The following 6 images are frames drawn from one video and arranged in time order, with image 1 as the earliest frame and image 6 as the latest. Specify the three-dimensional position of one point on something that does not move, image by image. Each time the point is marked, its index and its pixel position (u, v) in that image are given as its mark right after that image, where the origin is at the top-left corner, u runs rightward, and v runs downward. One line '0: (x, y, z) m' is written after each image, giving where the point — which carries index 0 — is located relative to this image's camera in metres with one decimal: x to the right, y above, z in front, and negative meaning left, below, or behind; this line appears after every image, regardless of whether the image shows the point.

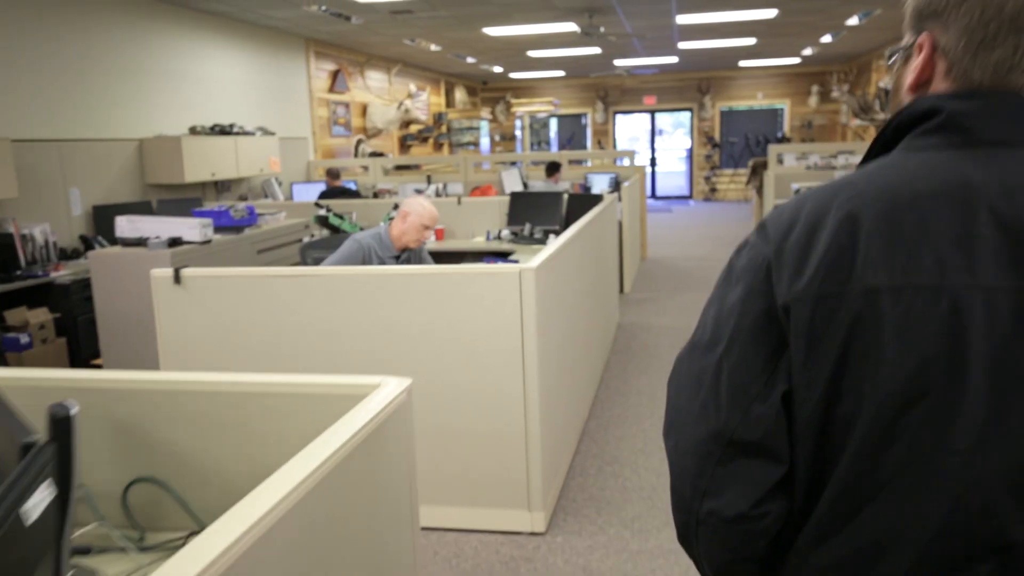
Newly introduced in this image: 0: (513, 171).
0: (0.0, +1.3, +9.0) m
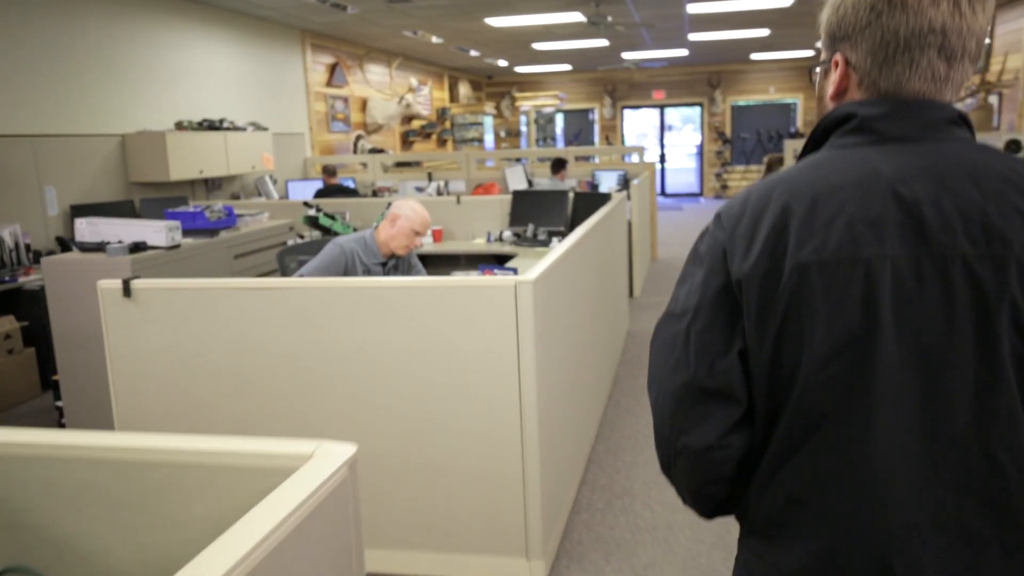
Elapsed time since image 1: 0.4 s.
0: (+0.1, +1.3, +8.6) m
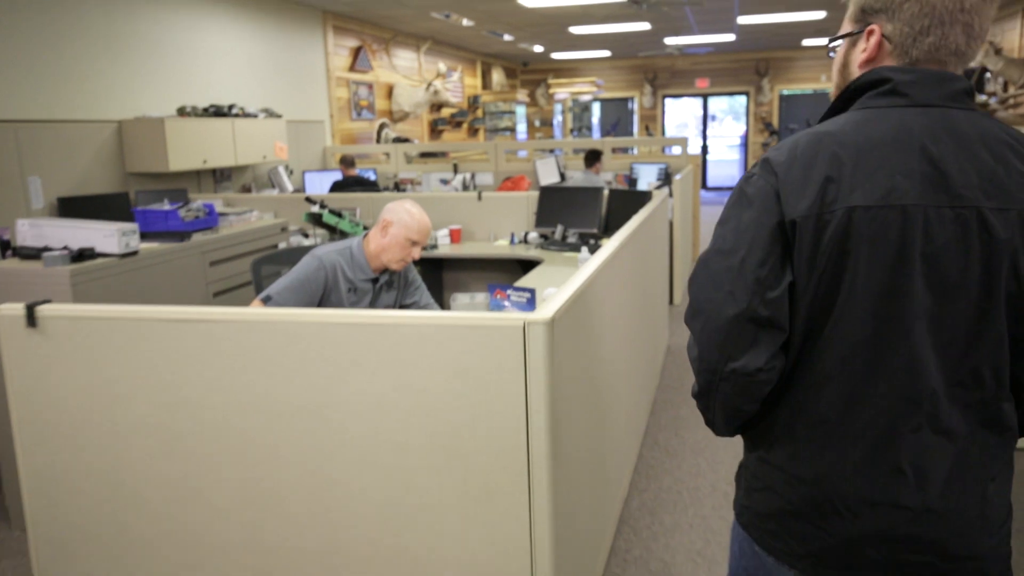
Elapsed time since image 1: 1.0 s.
0: (+0.4, +1.3, +7.9) m
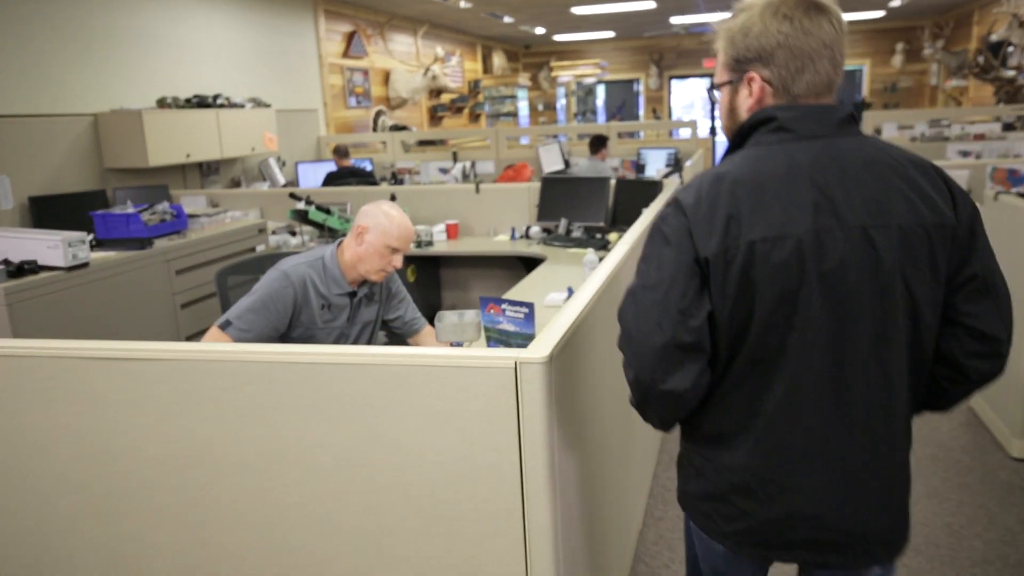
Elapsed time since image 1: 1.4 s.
0: (+0.4, +1.3, +7.5) m
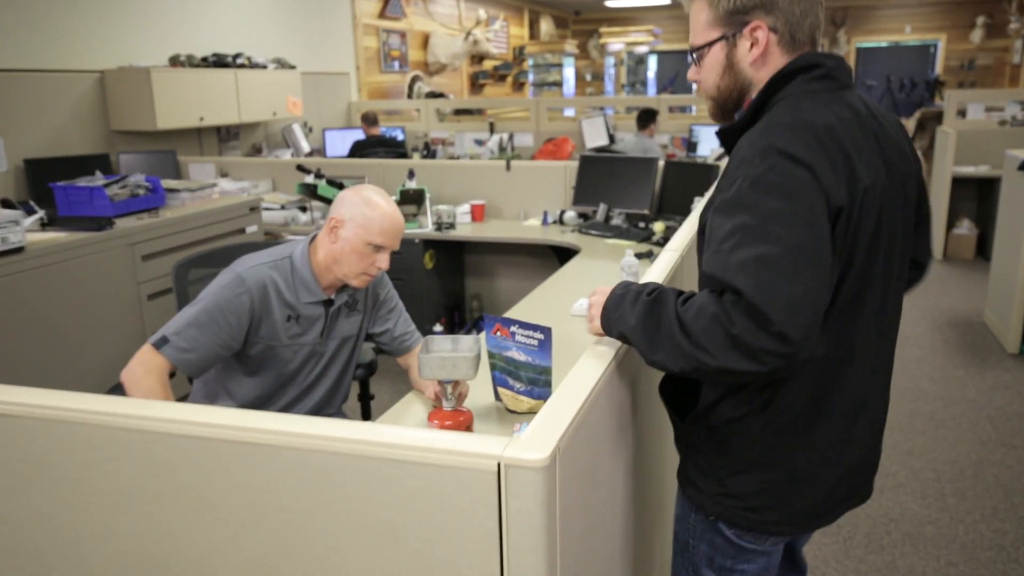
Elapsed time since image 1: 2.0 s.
0: (+0.7, +1.5, +6.9) m
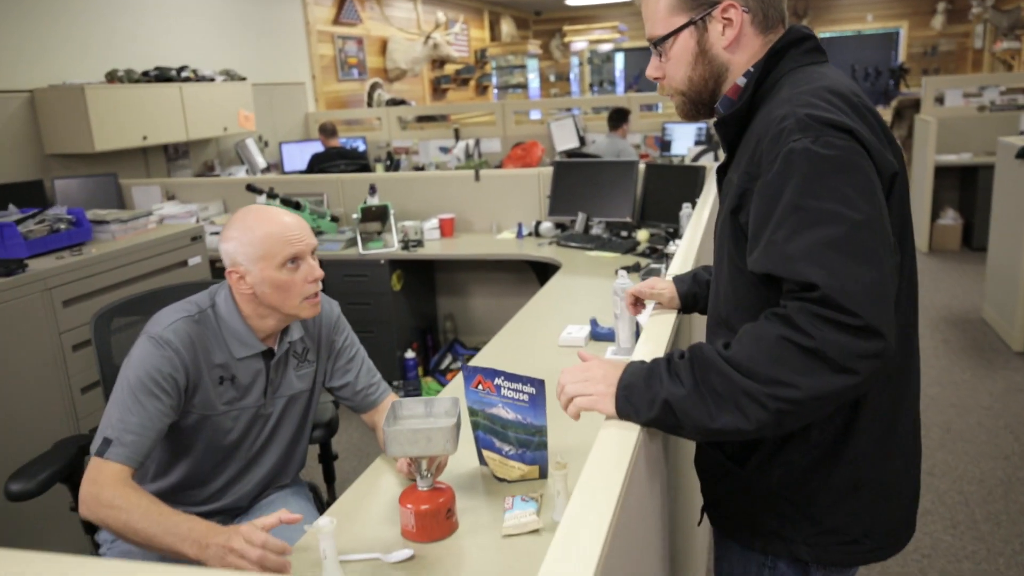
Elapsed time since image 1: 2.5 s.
0: (+0.4, +1.4, +6.6) m
